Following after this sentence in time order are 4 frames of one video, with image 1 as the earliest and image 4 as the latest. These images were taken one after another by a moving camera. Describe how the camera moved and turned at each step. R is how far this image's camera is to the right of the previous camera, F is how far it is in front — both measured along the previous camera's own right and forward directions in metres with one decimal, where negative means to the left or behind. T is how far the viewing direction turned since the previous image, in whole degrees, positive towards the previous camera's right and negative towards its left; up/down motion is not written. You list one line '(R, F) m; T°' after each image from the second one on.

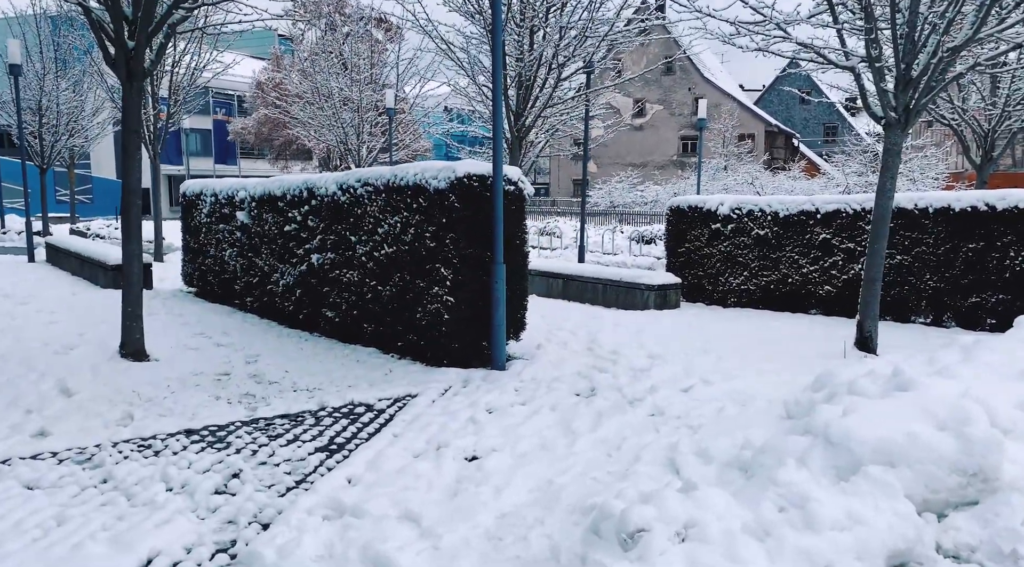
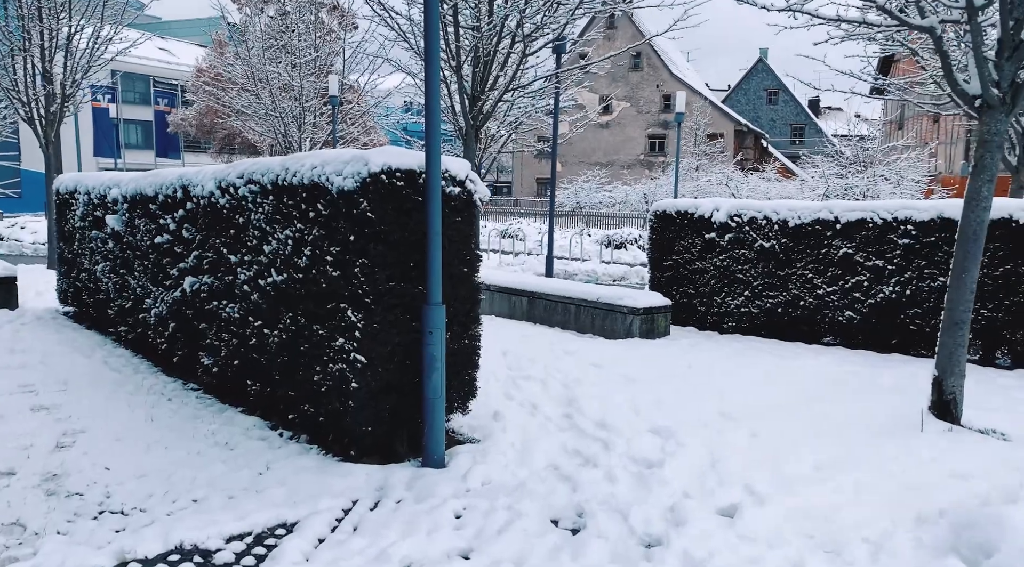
(+0.1, +2.3) m; +3°
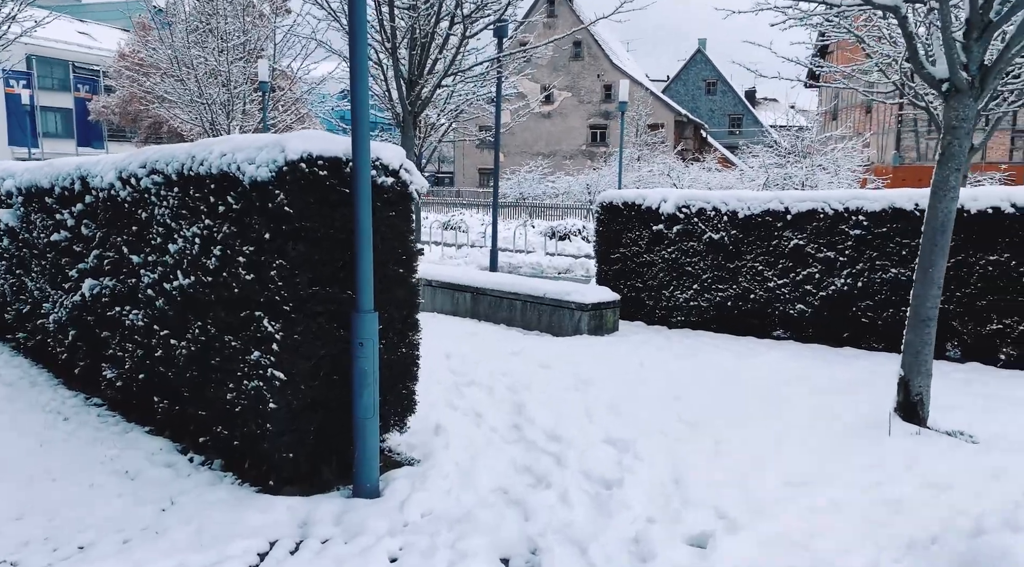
(0.0, +0.5) m; +4°
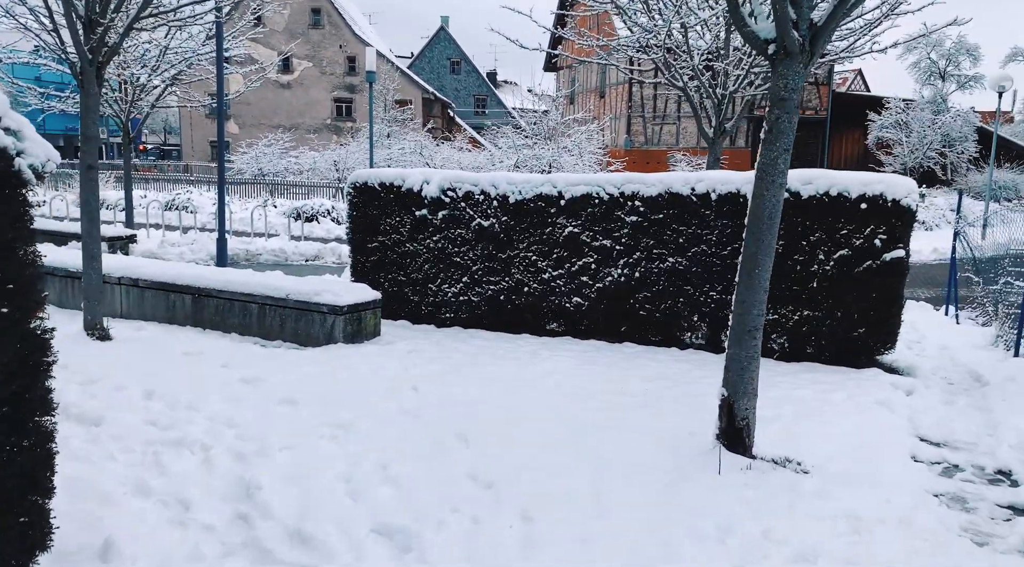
(+0.2, +1.5) m; +19°
